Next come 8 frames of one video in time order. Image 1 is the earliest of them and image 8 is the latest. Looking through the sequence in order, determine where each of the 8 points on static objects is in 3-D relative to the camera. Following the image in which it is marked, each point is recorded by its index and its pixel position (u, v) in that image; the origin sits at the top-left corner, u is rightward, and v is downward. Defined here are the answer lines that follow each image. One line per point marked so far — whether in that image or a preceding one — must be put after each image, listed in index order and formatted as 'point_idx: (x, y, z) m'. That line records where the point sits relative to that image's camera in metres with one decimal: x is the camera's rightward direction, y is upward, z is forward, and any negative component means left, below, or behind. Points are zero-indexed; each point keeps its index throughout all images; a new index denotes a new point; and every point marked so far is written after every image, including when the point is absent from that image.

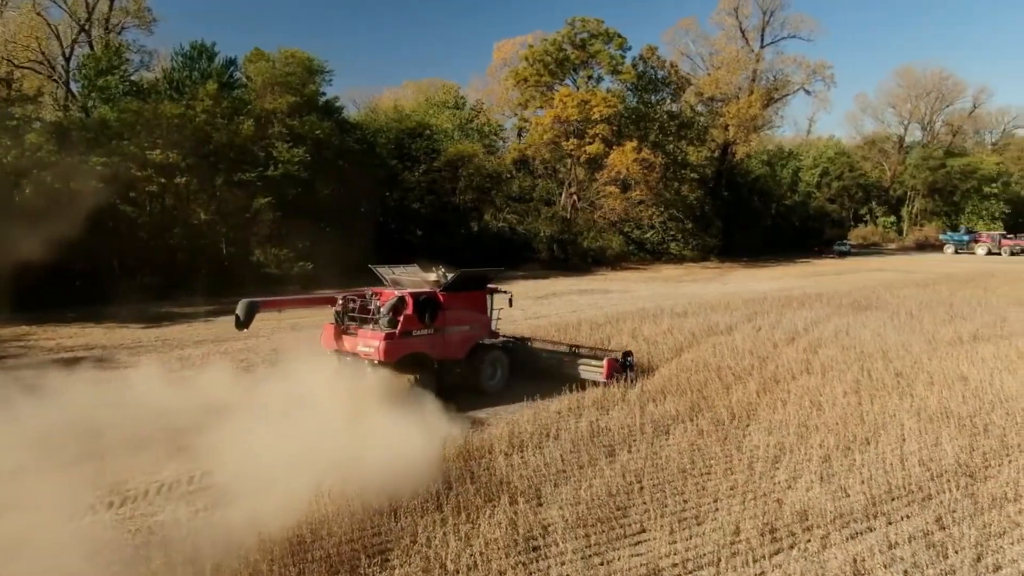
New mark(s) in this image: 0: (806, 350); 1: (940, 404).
0: (+5.0, -1.1, +11.5) m
1: (+5.0, -1.4, +8.1) m
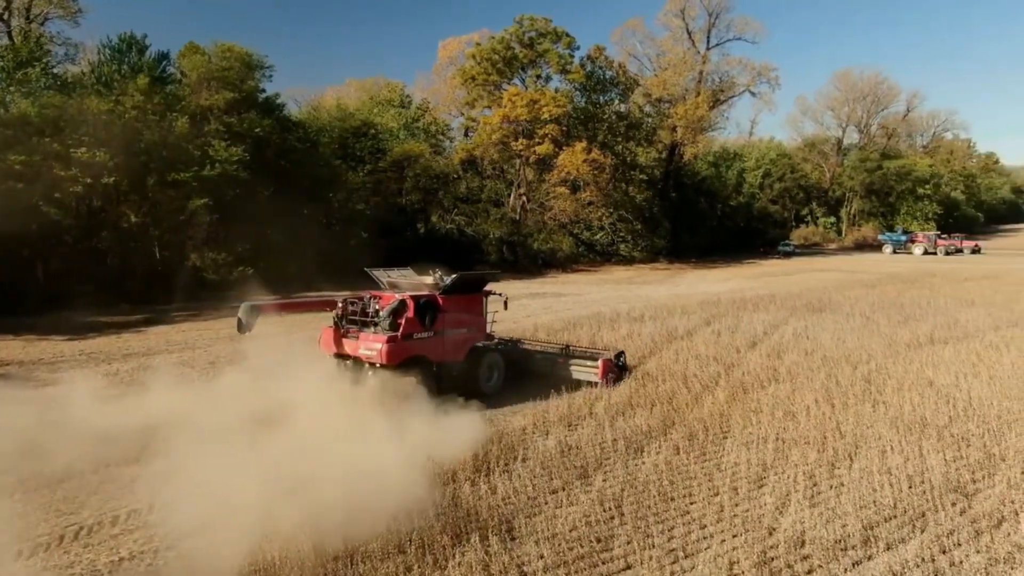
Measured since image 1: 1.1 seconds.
0: (+4.3, -1.1, +11.3) m
1: (+4.6, -1.4, +7.9) m
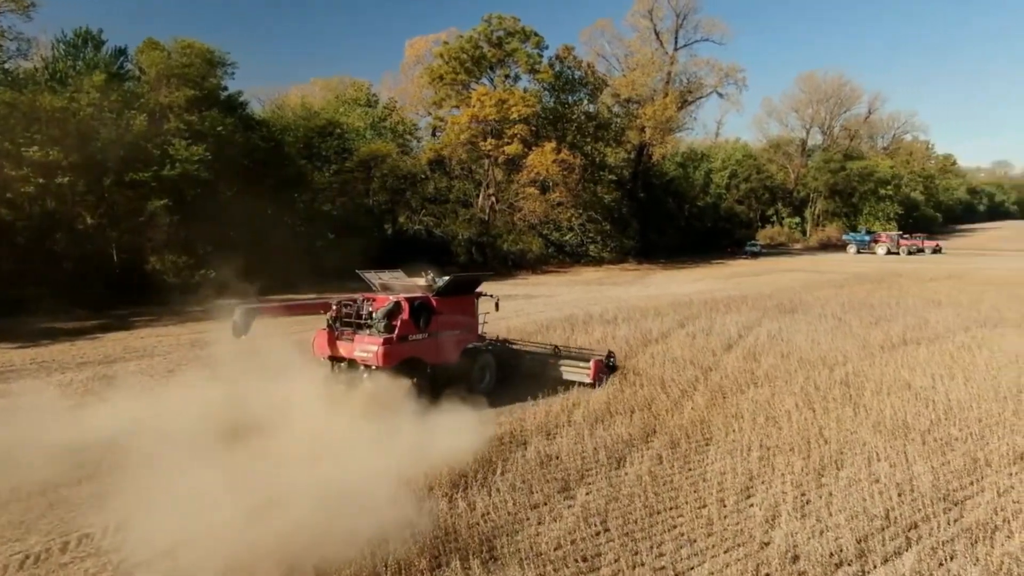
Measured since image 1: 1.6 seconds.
0: (+3.9, -1.2, +11.2) m
1: (+4.3, -1.5, +7.9) m
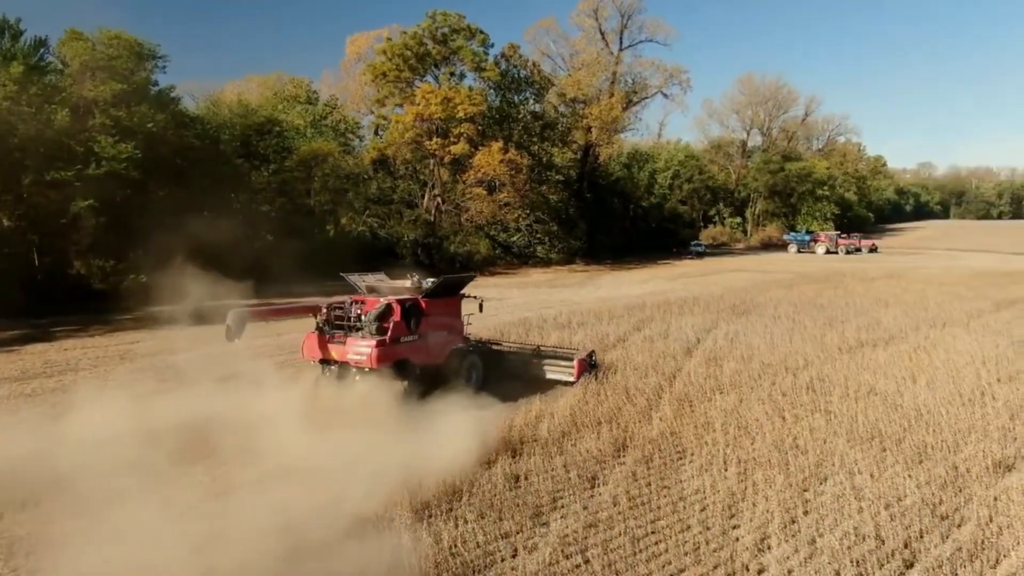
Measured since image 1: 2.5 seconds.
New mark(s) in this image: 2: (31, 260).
0: (+3.2, -1.2, +11.0) m
1: (+3.9, -1.5, +7.7) m
2: (-11.8, +0.6, +16.9) m
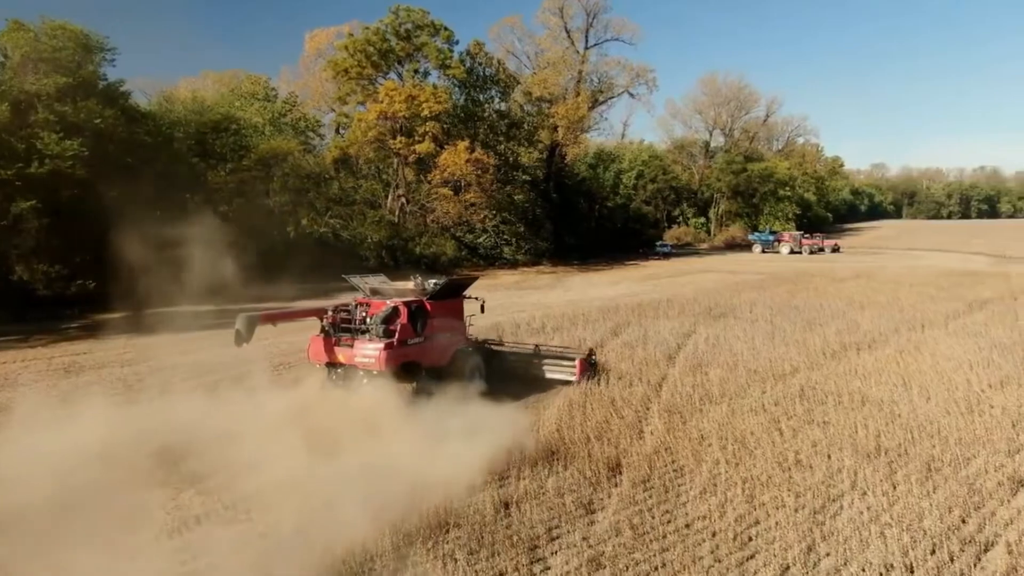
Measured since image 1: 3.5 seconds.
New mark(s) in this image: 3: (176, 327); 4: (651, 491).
0: (+2.8, -1.3, +10.6) m
1: (+3.8, -1.6, +7.4) m
2: (-12.5, +0.5, +15.7) m
3: (-7.9, -0.9, +15.9) m
4: (+1.3, -1.9, +6.3) m
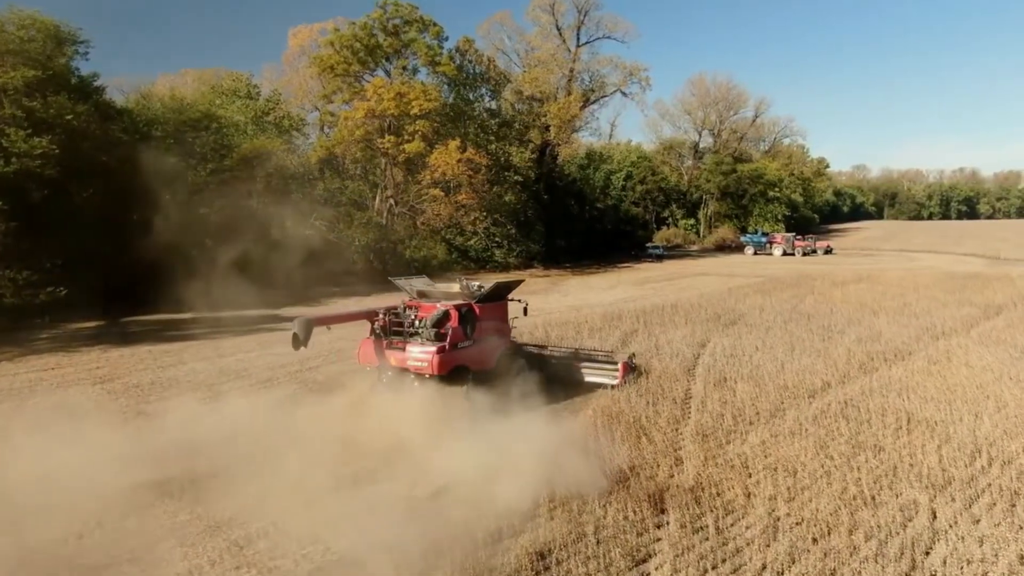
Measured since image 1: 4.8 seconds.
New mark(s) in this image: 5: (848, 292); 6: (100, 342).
0: (+3.0, -1.4, +9.9) m
1: (+4.0, -1.7, +6.7) m
2: (-12.5, +0.3, +14.6) m
3: (-7.8, -1.1, +14.9) m
4: (+1.5, -2.0, +5.5) m
5: (+9.5, -0.1, +19.4) m
6: (-8.6, -1.1, +14.4) m
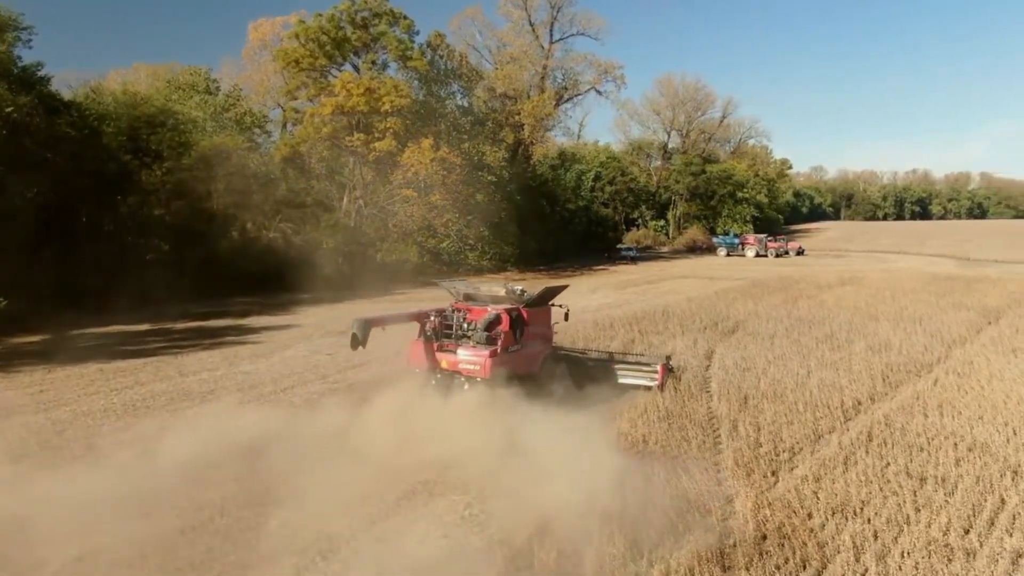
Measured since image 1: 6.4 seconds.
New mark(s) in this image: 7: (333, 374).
0: (+3.1, -1.5, +9.2) m
1: (+4.3, -1.8, +6.0) m
2: (-12.6, +0.1, +12.9) m
3: (-8.0, -1.3, +13.5) m
4: (+1.9, -2.1, +4.7) m
5: (+9.0, -0.2, +19.0) m
6: (-8.8, -1.3, +13.0) m
7: (-3.1, -1.5, +12.0) m
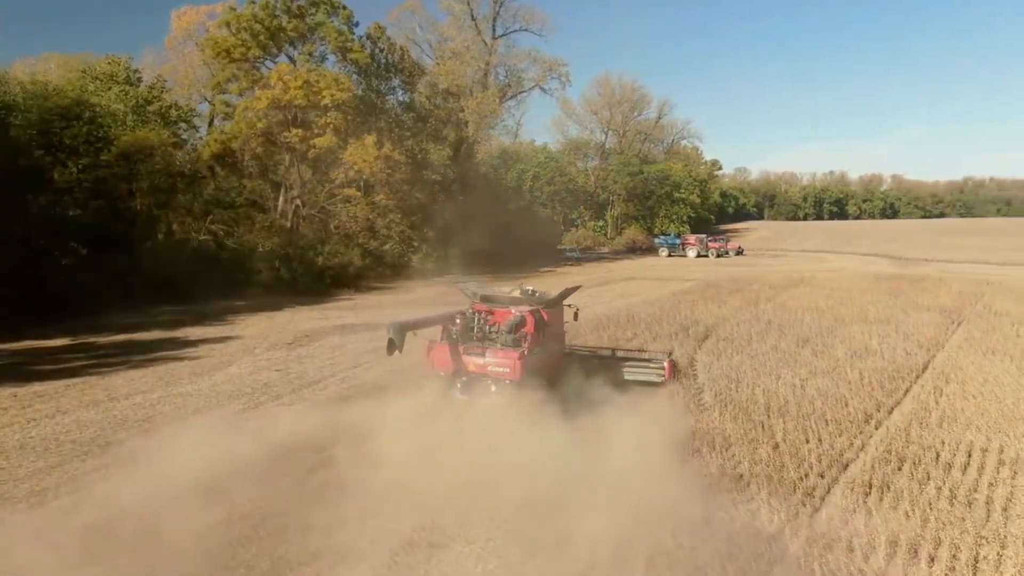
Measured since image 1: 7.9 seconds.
0: (+3.0, -1.6, +8.6) m
1: (+4.5, -1.9, +5.6) m
2: (-13.1, -0.2, +10.7) m
3: (-8.5, -1.5, +11.8) m
4: (+2.2, -2.3, +4.0) m
5: (+7.8, -0.3, +19.0) m
6: (-9.2, -1.6, +11.2) m
7: (-3.5, -1.7, +10.8) m
